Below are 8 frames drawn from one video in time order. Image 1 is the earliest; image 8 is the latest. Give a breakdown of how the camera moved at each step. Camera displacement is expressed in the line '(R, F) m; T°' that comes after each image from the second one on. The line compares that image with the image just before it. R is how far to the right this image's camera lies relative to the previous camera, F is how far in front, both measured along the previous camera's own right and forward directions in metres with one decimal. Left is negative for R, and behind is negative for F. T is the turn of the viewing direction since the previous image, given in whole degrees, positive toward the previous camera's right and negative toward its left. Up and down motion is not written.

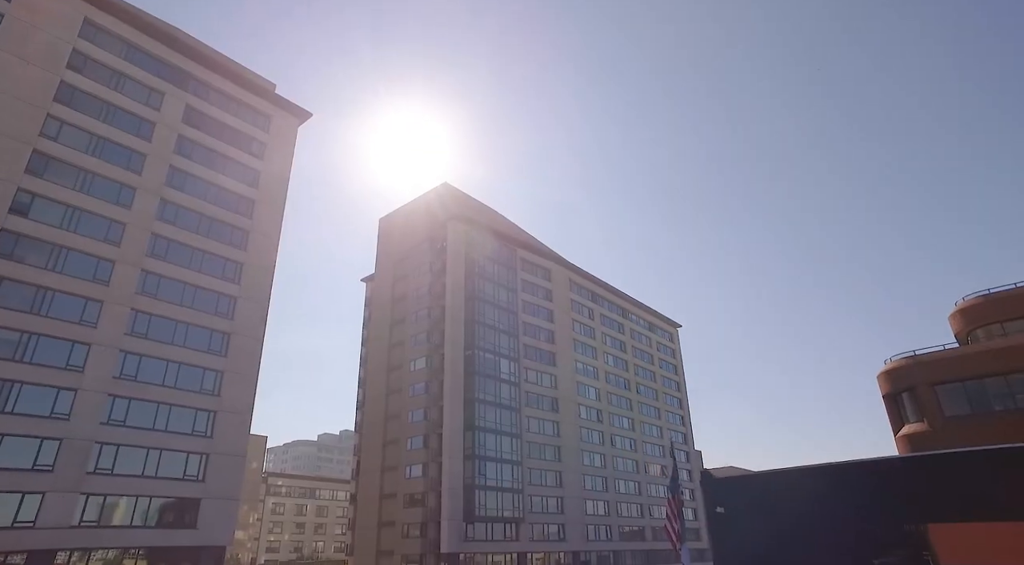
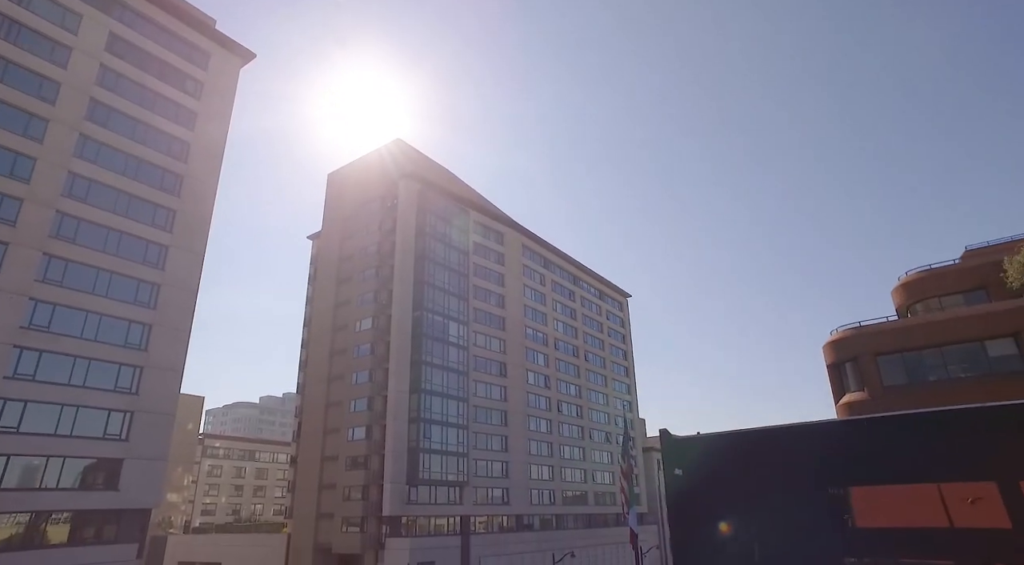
(0.0, +1.3) m; +5°
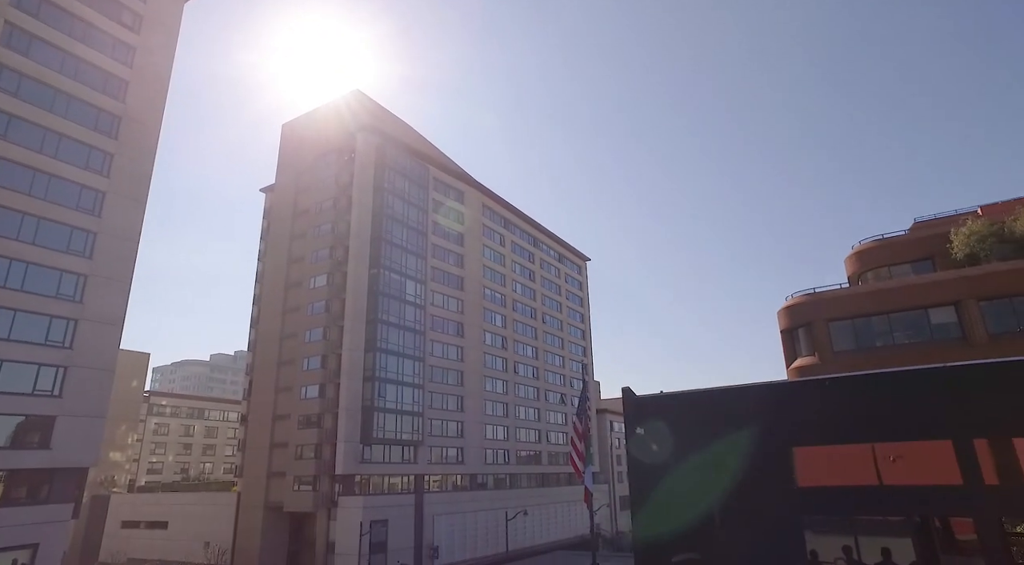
(-0.1, +0.8) m; +4°
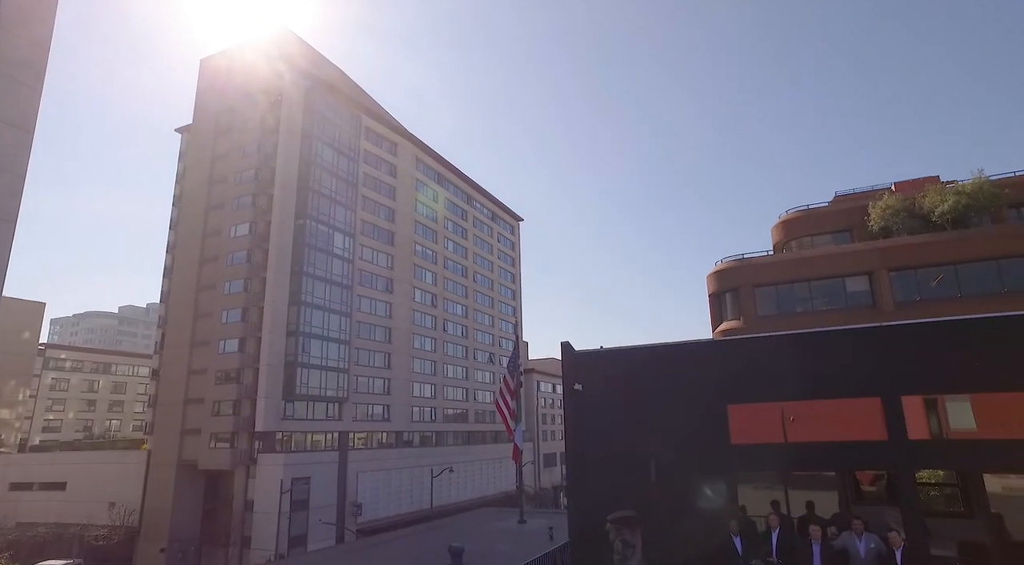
(-0.2, +0.9) m; +7°
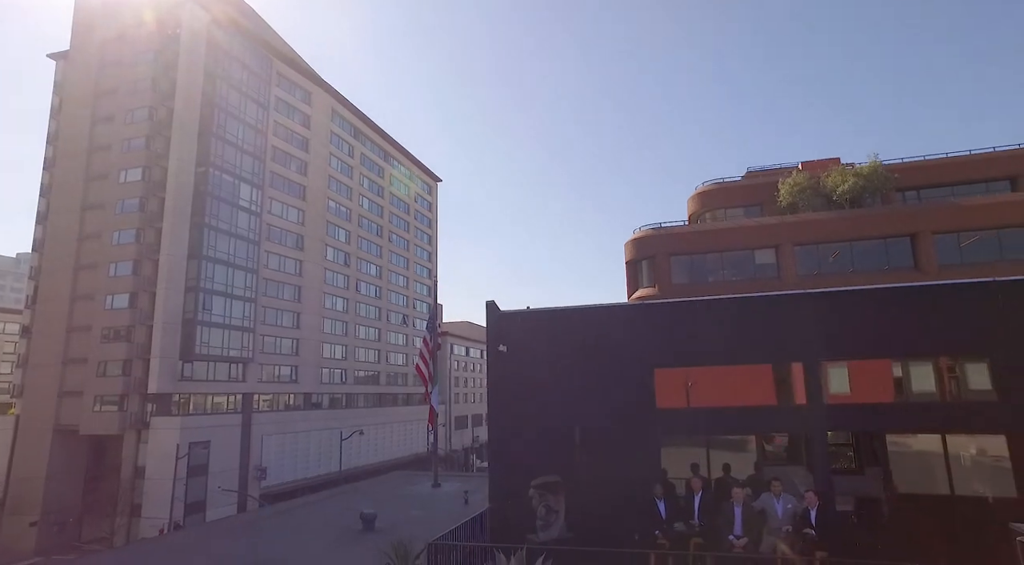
(-0.2, +0.8) m; +8°
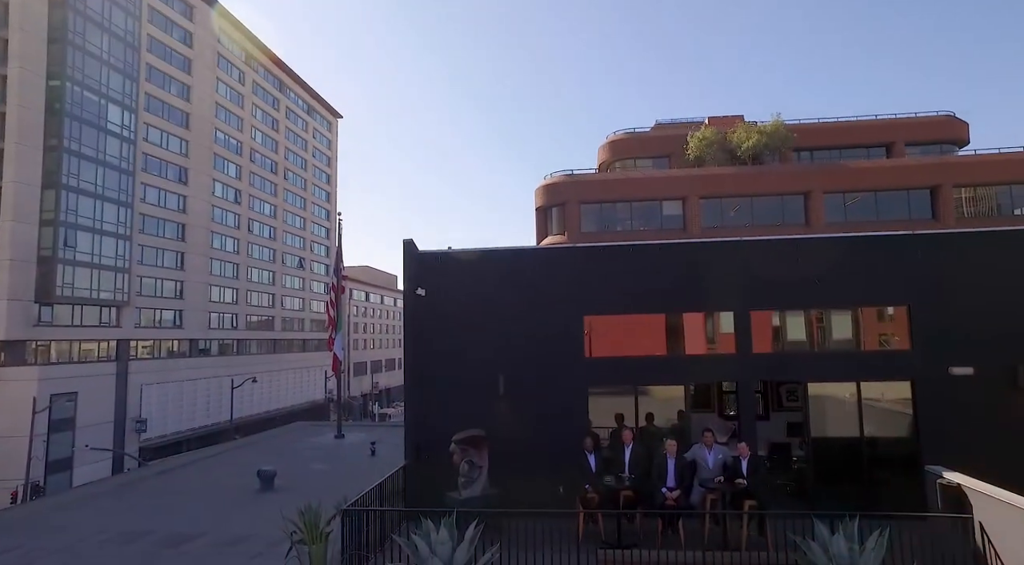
(-0.4, +1.2) m; +9°
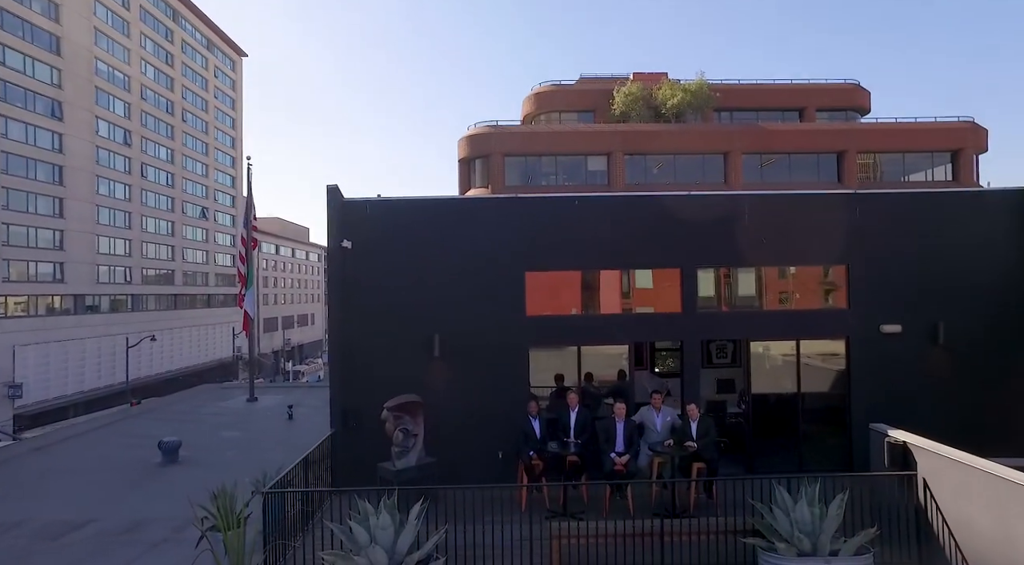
(-0.4, +1.0) m; +8°
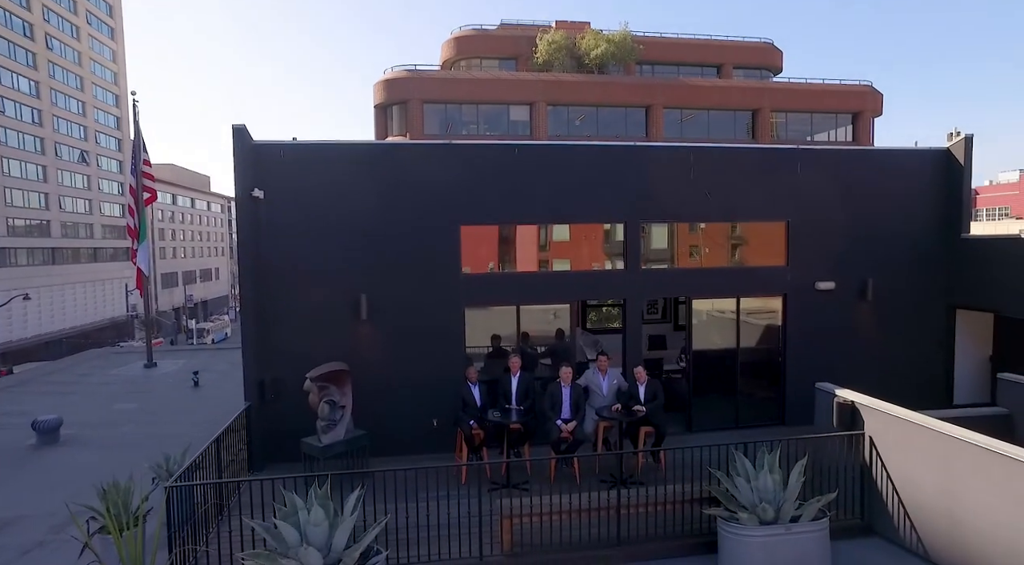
(-0.3, +0.9) m; +8°
